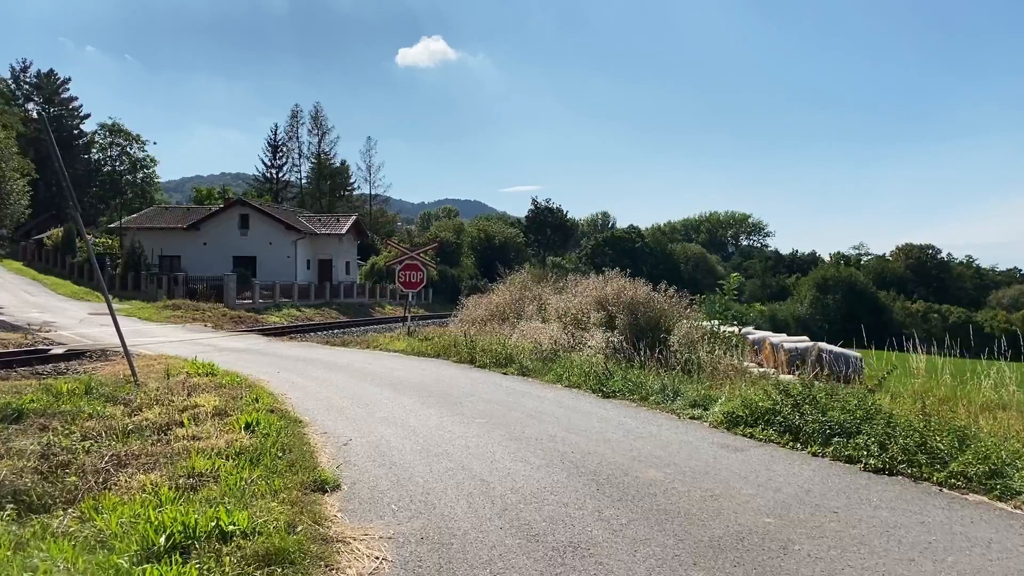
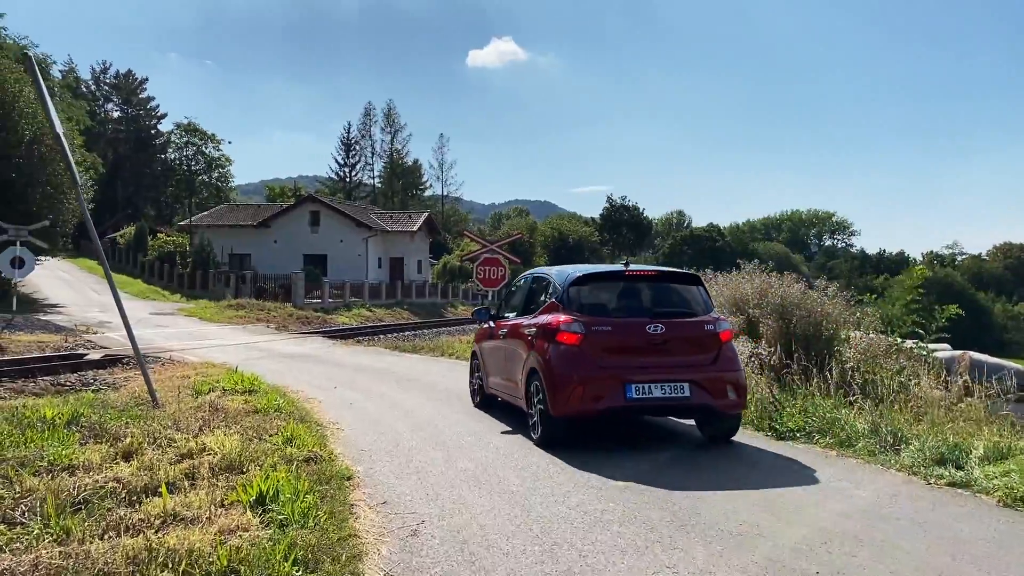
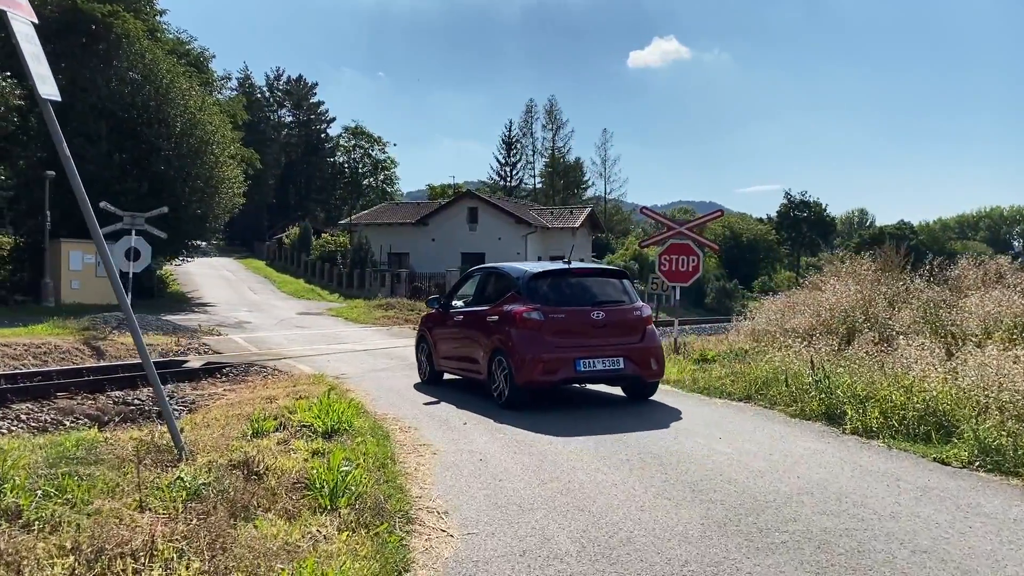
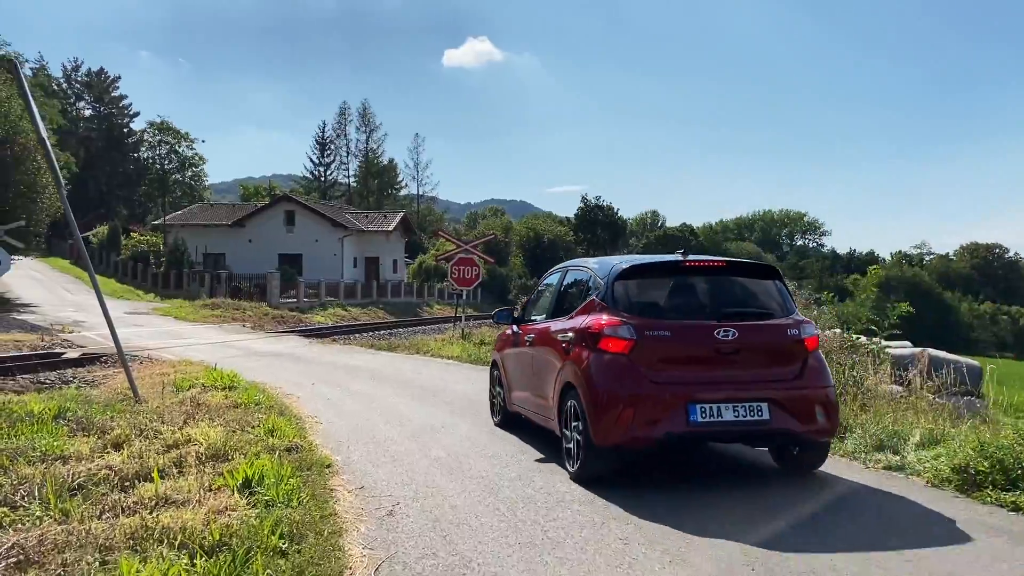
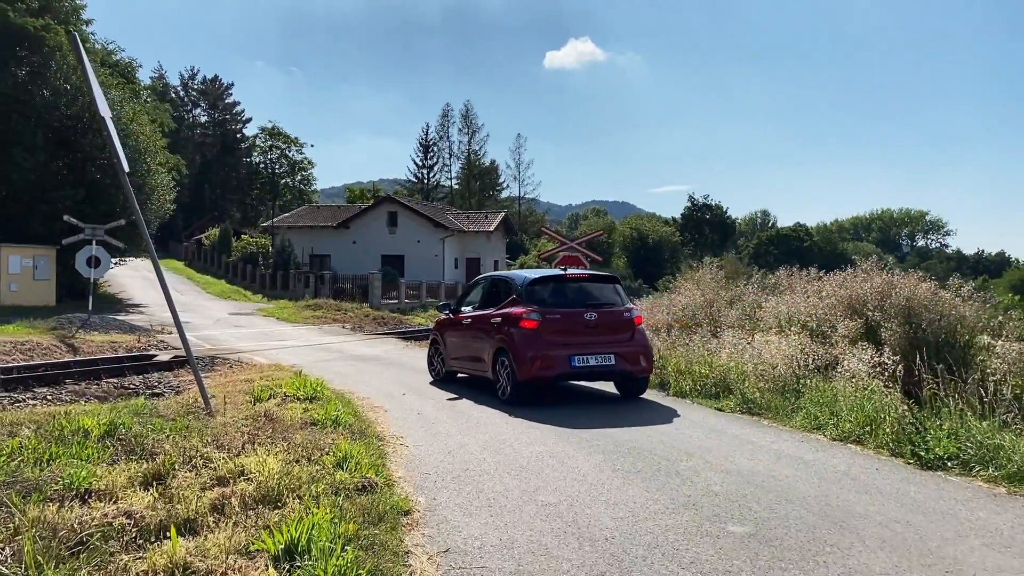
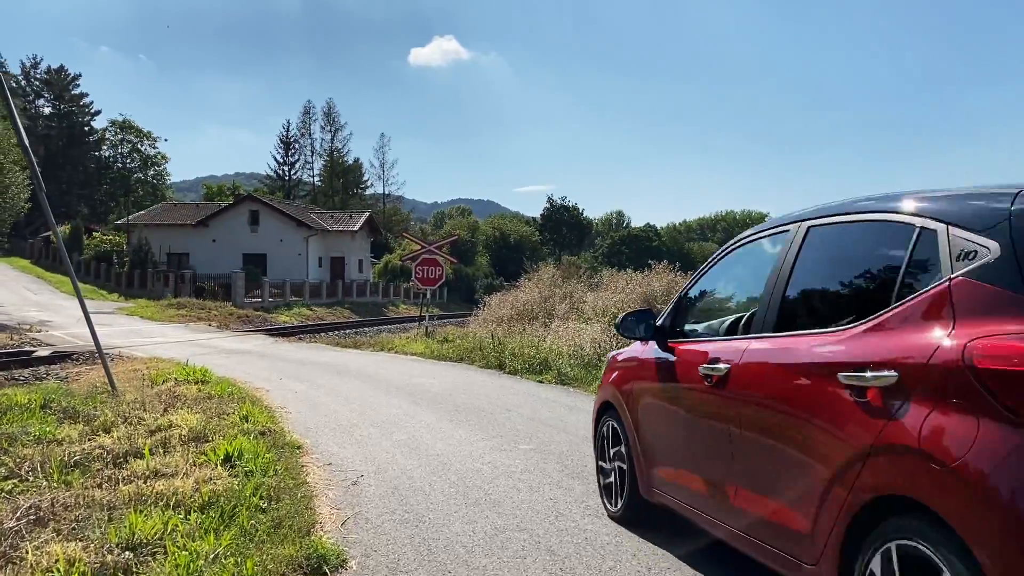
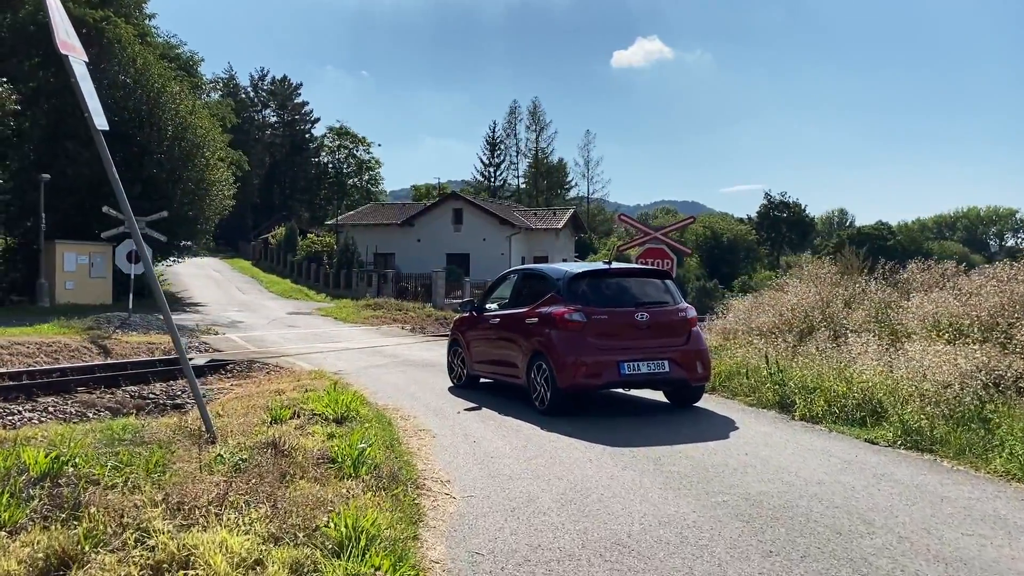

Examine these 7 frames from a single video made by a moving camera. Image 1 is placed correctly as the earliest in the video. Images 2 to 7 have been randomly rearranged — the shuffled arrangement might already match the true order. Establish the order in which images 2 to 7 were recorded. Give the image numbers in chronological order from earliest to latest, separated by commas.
6, 4, 2, 5, 7, 3
